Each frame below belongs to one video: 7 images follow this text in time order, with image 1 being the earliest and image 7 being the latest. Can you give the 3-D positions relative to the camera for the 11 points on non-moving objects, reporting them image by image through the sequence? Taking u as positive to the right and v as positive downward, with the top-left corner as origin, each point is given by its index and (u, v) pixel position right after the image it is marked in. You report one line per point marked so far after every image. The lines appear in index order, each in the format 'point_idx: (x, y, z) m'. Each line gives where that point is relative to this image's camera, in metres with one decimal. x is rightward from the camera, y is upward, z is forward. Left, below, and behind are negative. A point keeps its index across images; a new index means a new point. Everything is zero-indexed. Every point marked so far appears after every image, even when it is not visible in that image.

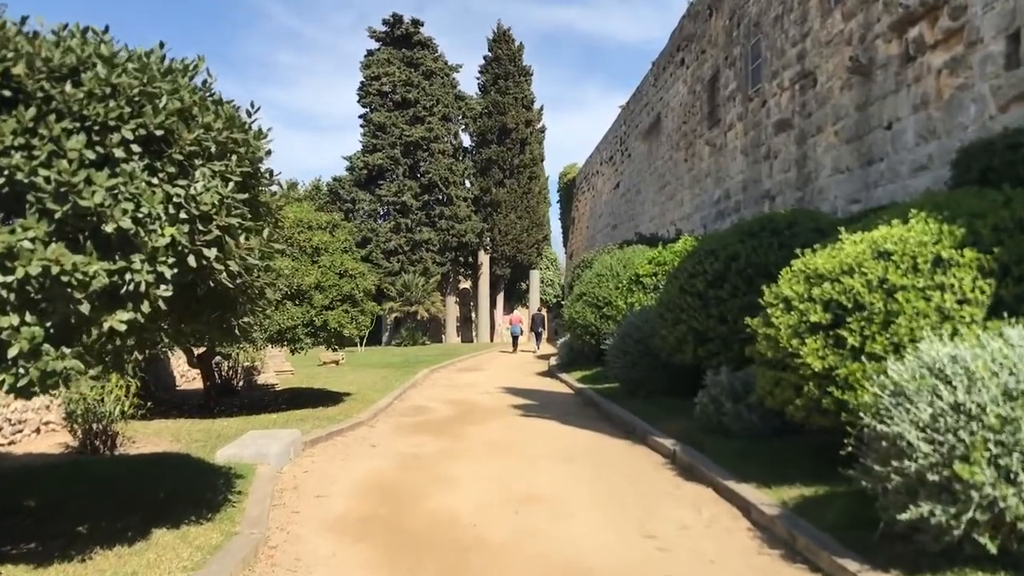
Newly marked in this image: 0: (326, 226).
0: (-1.9, +0.6, +9.6) m
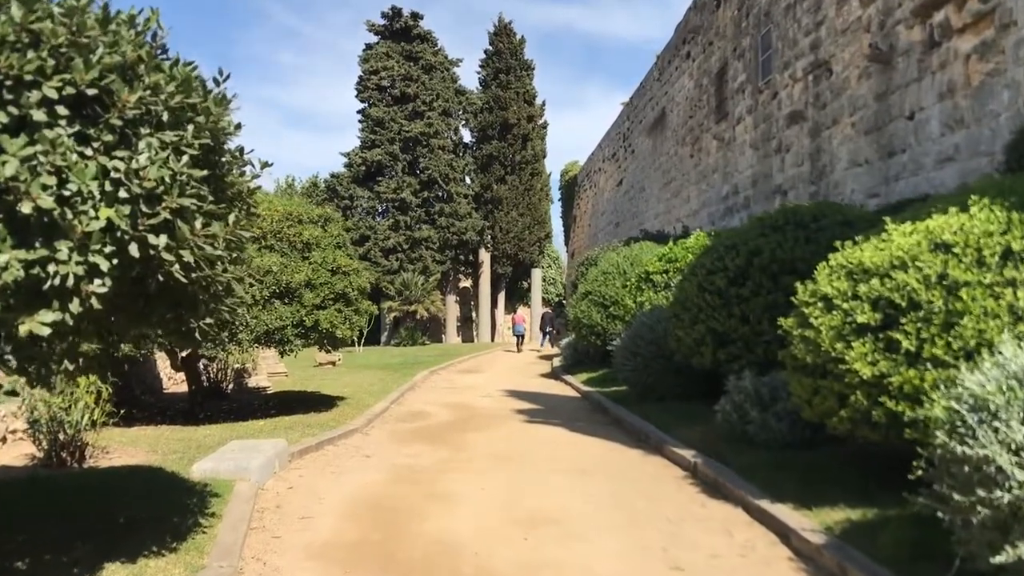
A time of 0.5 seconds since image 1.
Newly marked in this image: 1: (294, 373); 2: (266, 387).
0: (-1.8, +0.7, +9.0) m
1: (-3.3, -1.3, +14.4) m
2: (-3.1, -1.3, +12.0) m
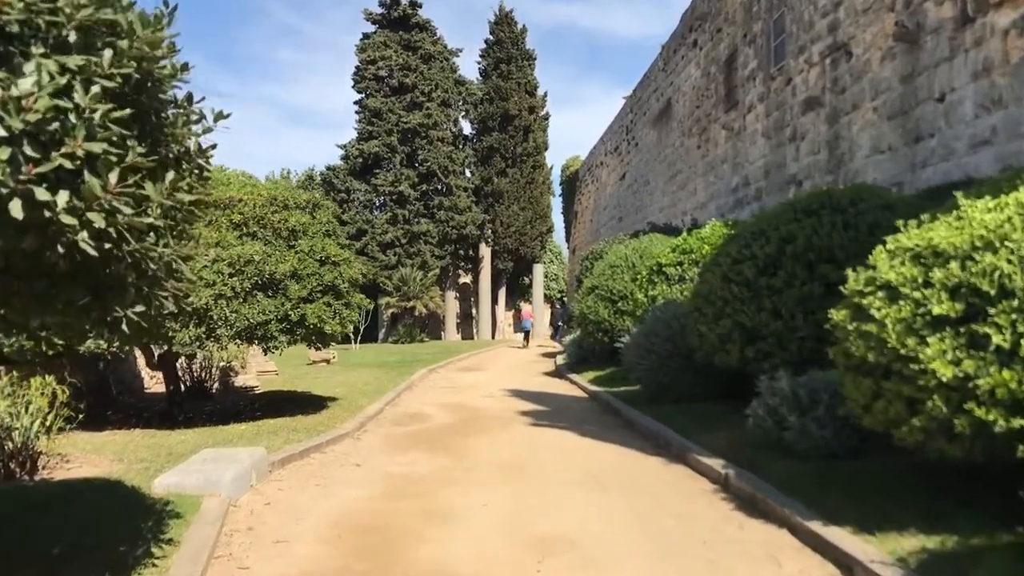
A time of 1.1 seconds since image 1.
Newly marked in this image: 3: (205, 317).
0: (-1.8, +0.7, +8.3) m
1: (-3.3, -1.2, +13.7) m
2: (-3.1, -1.2, +11.3) m
3: (-2.3, -0.2, +7.1) m
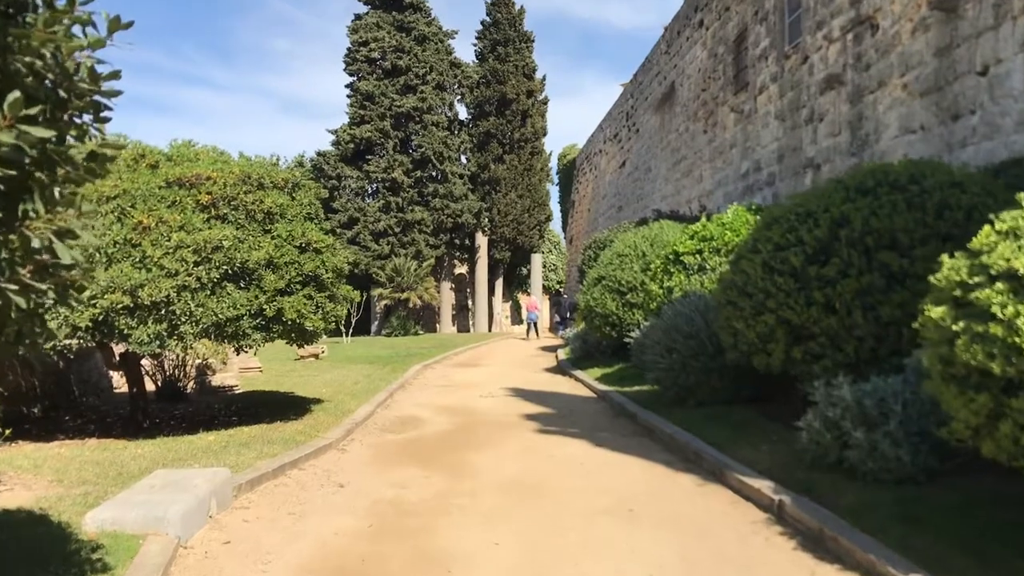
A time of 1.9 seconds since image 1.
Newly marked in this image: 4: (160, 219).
0: (-1.8, +0.8, +7.4) m
1: (-3.3, -1.1, +12.8) m
2: (-3.1, -1.1, +10.4) m
3: (-2.2, -0.2, +6.1) m
4: (-2.3, +0.5, +6.3) m
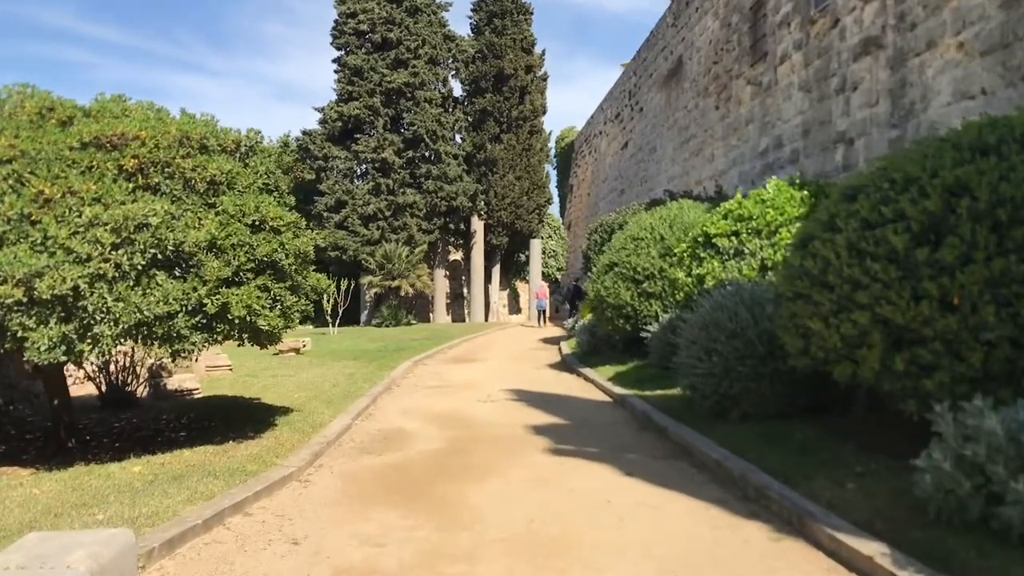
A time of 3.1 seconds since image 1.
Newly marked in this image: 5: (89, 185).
0: (-1.7, +0.9, +6.0) m
1: (-3.3, -0.9, +11.4) m
2: (-3.0, -1.0, +9.0) m
3: (-2.2, -0.1, +4.7) m
4: (-2.3, +0.5, +4.9) m
5: (-2.2, +0.5, +5.0) m
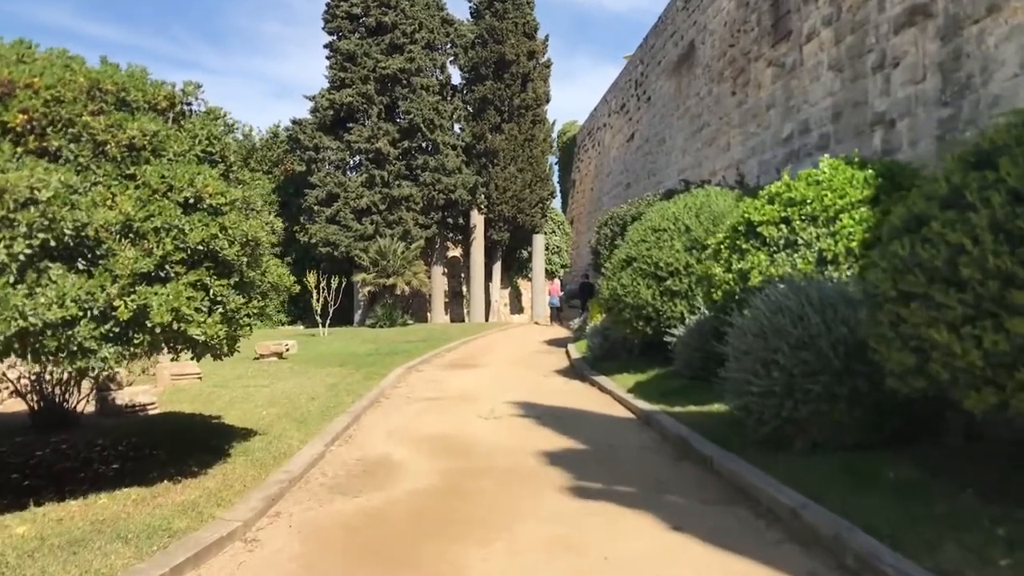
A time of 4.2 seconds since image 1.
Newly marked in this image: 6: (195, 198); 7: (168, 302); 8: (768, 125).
0: (-1.7, +0.9, +4.7) m
1: (-3.2, -0.9, +10.2) m
2: (-3.0, -0.9, +7.7) m
3: (-2.1, -0.1, +3.5) m
4: (-2.2, +0.5, +3.6) m
5: (-2.2, +0.5, +3.7) m
6: (-1.4, +0.4, +4.3) m
7: (-1.4, -0.1, +3.9) m
8: (+4.4, +2.8, +16.2) m
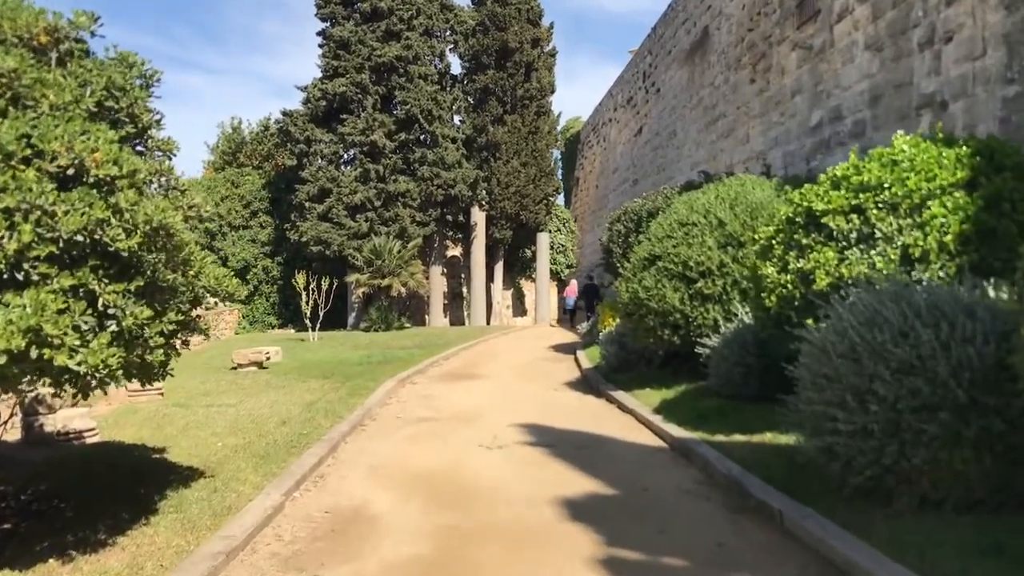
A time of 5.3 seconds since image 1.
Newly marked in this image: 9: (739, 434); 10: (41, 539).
0: (-1.6, +0.9, +3.5) m
1: (-3.1, -0.9, +8.9) m
2: (-2.9, -1.0, +6.5) m
3: (-2.1, -0.1, +2.2) m
4: (-2.2, +0.5, +2.4) m
5: (-2.1, +0.5, +2.4) m
6: (-1.4, +0.4, +3.1) m
7: (-1.4, -0.1, +2.7) m
8: (+4.4, +2.8, +14.9) m
9: (+1.4, -0.9, +6.0) m
10: (-2.0, -1.0, +3.9) m
